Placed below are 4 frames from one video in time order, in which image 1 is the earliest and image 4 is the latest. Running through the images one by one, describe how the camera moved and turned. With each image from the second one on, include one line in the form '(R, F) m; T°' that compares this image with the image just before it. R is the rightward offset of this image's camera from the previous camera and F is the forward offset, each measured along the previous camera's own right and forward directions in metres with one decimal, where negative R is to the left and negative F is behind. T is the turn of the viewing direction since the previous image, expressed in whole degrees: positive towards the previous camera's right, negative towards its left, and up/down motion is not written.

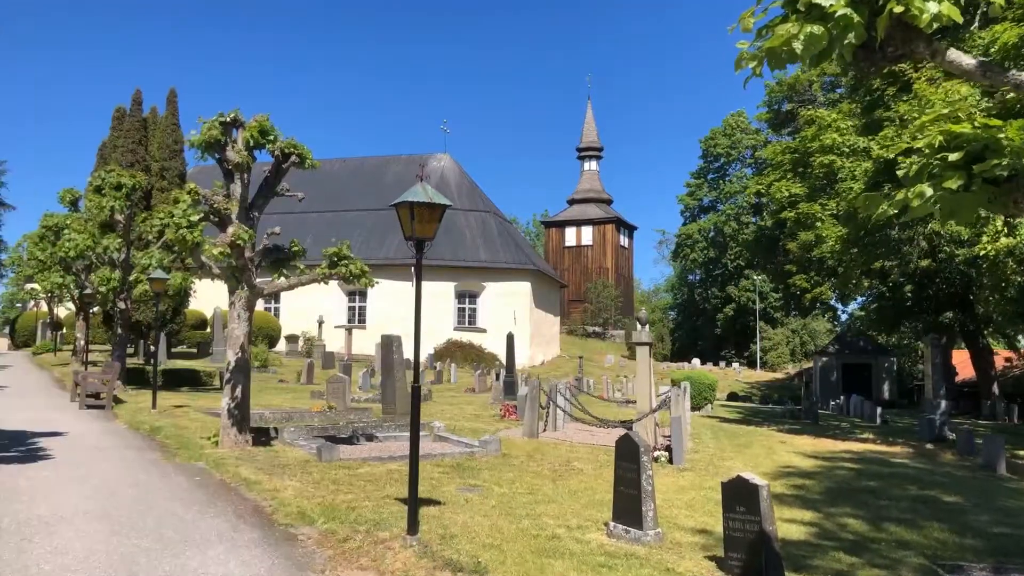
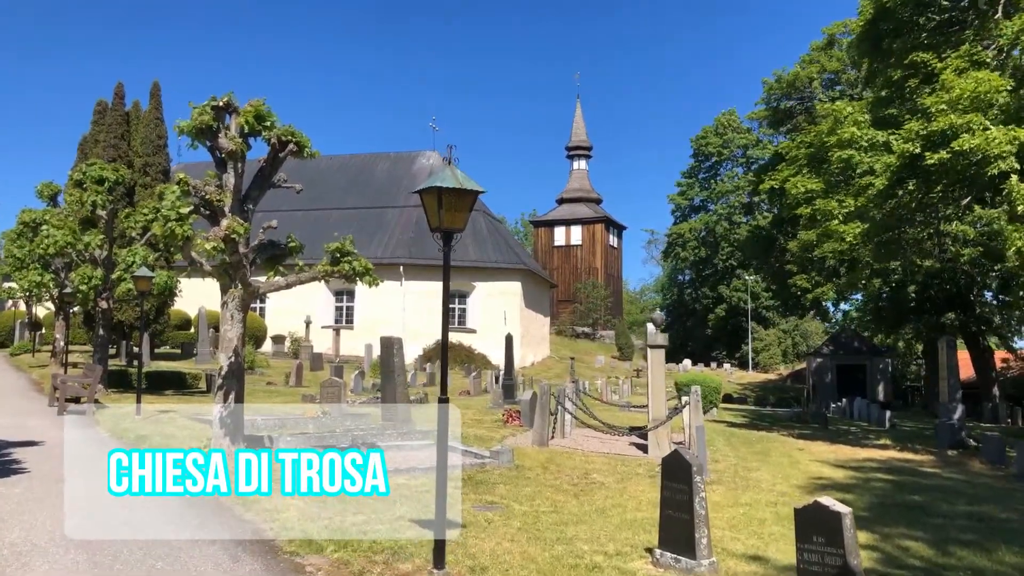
(-0.4, +0.8) m; +1°
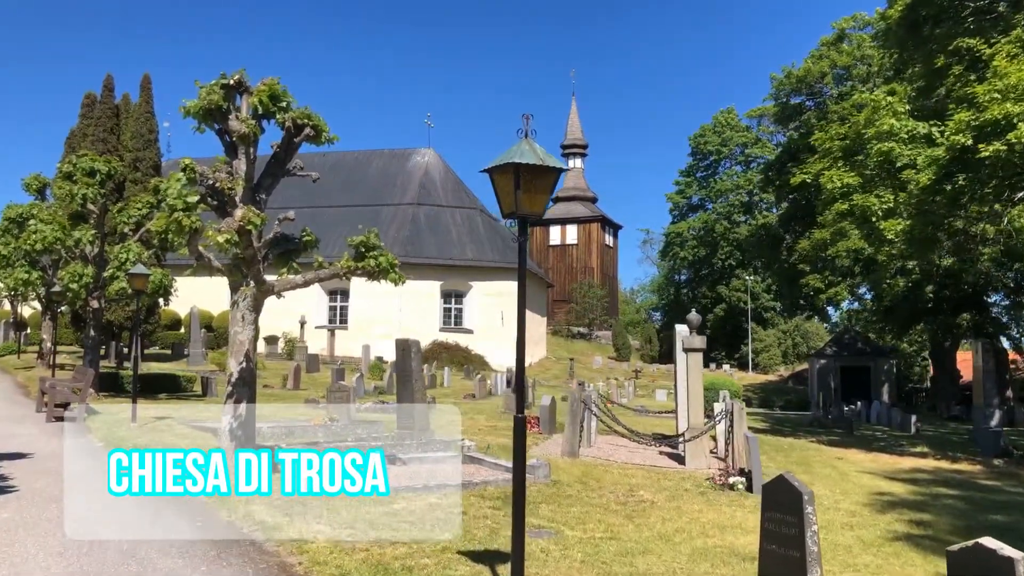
(-0.6, +0.9) m; +1°
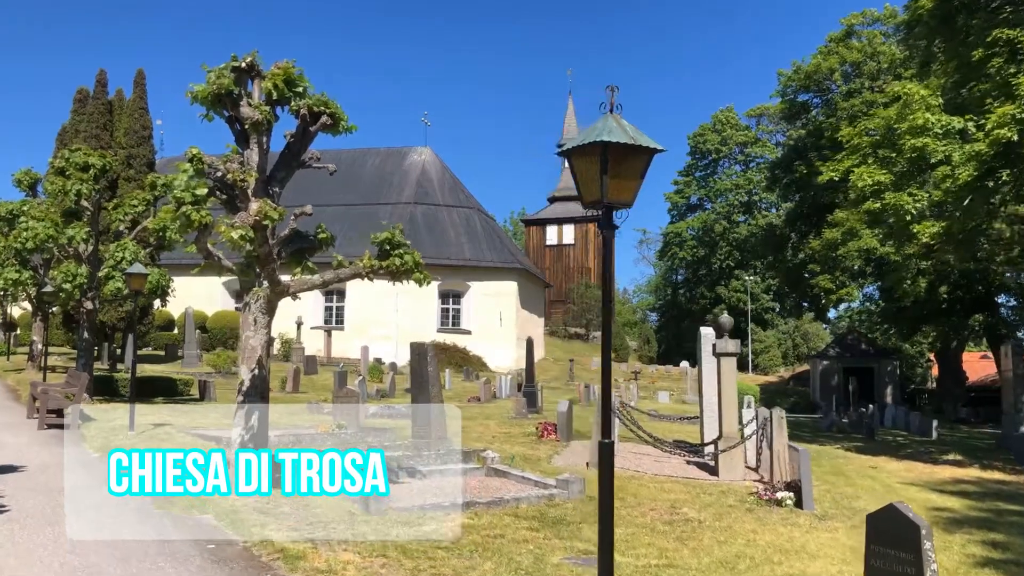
(-0.5, +0.7) m; +1°
